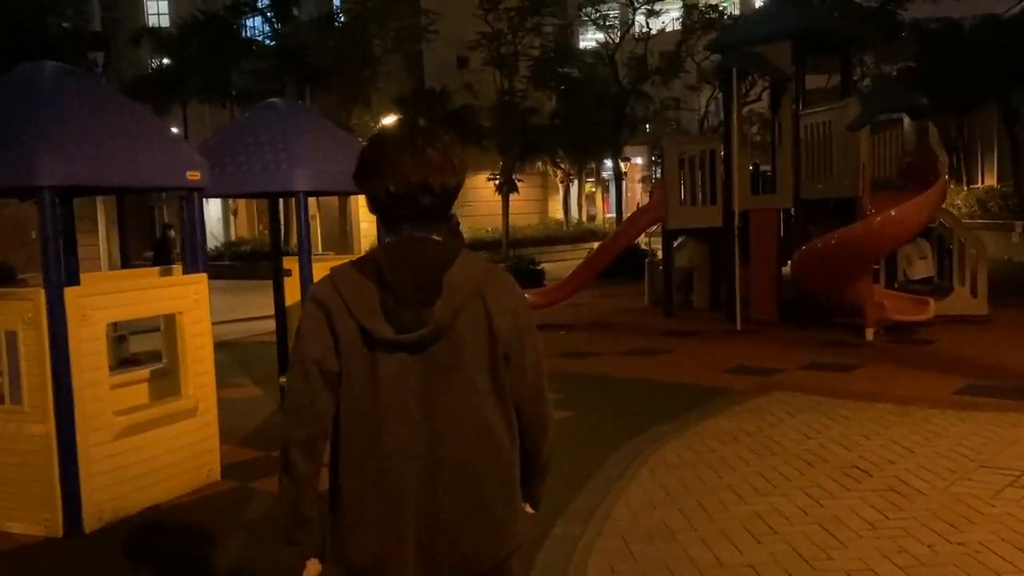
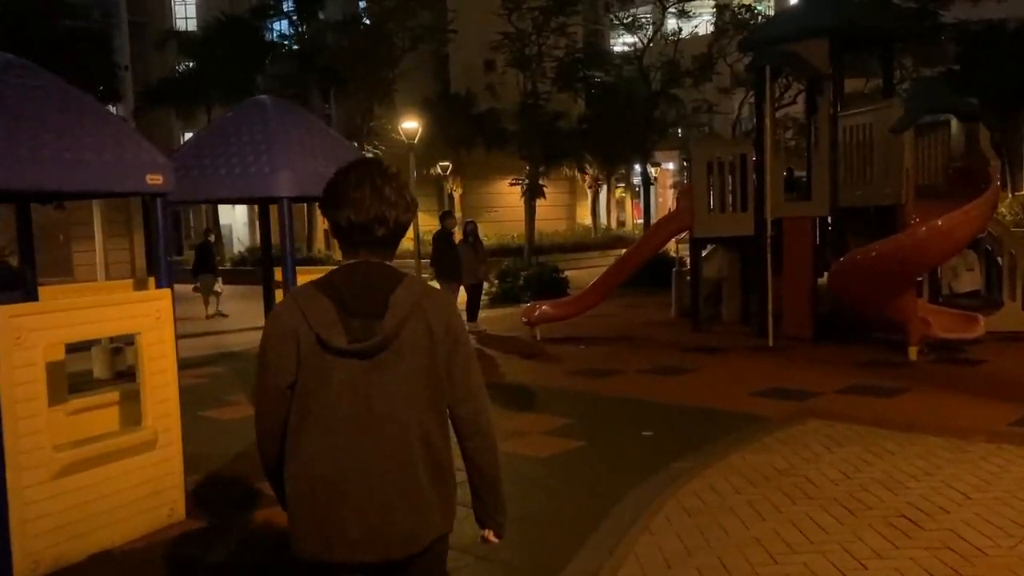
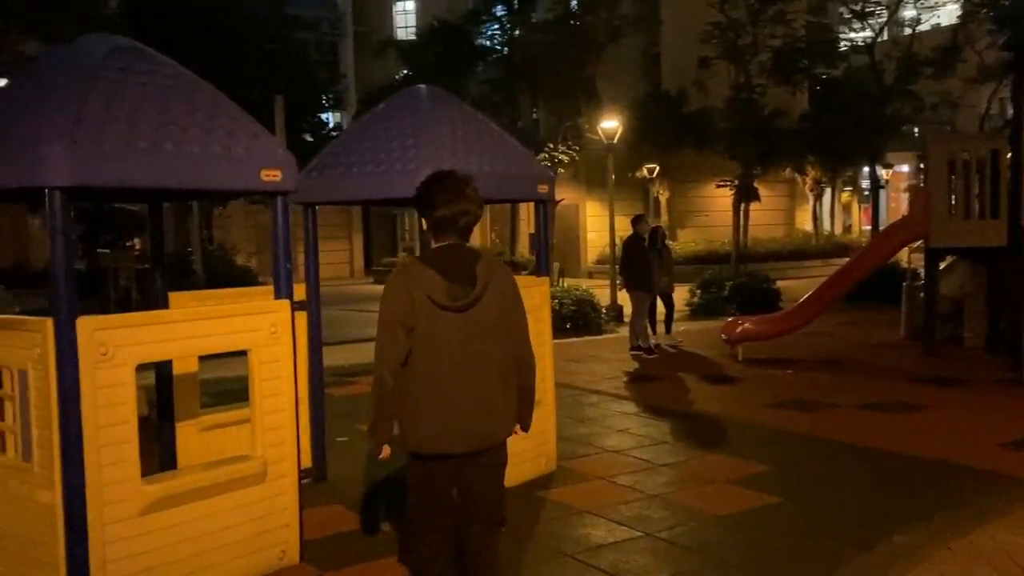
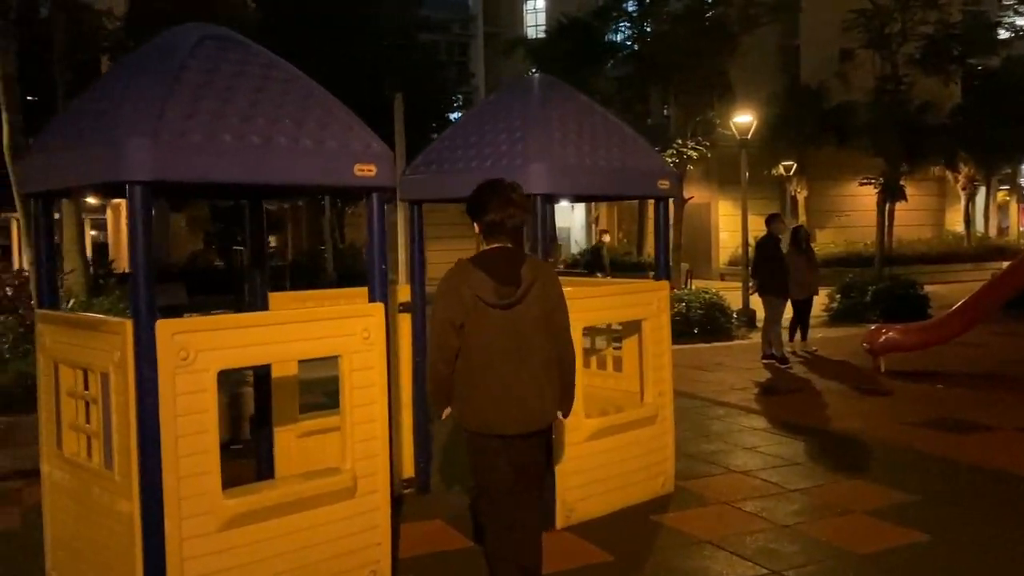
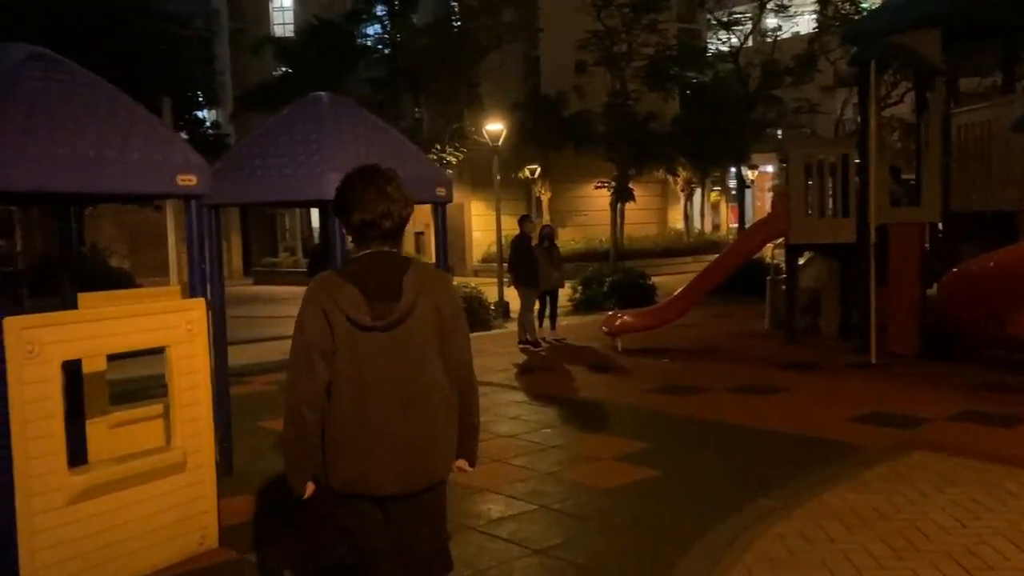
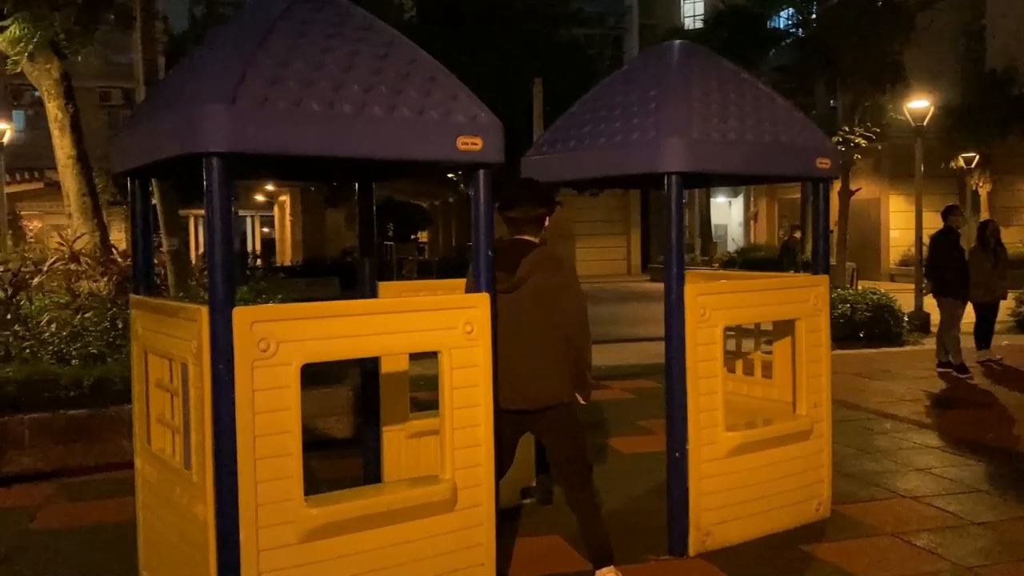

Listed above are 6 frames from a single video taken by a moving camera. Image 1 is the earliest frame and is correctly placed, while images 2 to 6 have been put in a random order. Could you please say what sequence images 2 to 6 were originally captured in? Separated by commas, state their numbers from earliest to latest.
2, 5, 3, 4, 6
